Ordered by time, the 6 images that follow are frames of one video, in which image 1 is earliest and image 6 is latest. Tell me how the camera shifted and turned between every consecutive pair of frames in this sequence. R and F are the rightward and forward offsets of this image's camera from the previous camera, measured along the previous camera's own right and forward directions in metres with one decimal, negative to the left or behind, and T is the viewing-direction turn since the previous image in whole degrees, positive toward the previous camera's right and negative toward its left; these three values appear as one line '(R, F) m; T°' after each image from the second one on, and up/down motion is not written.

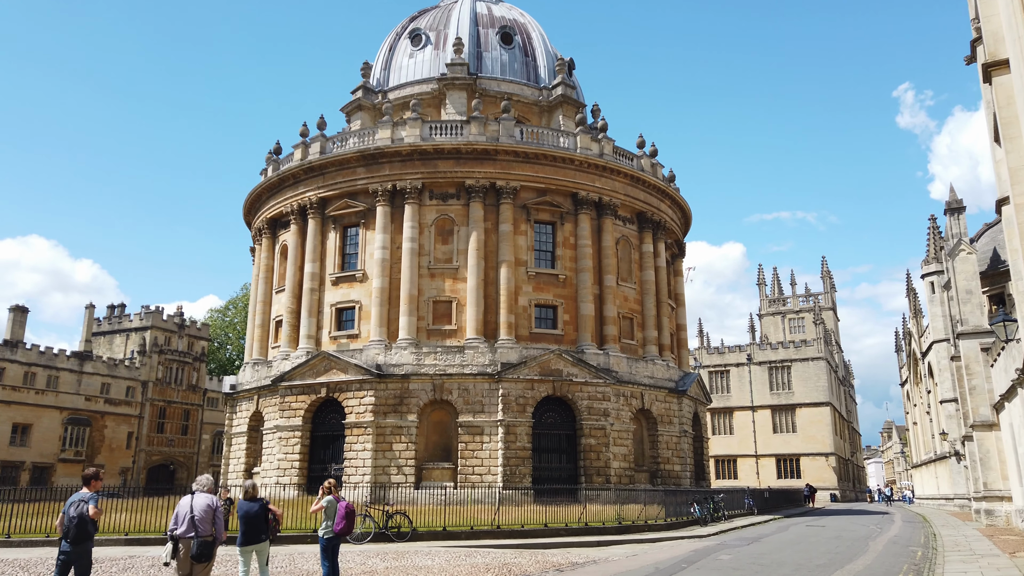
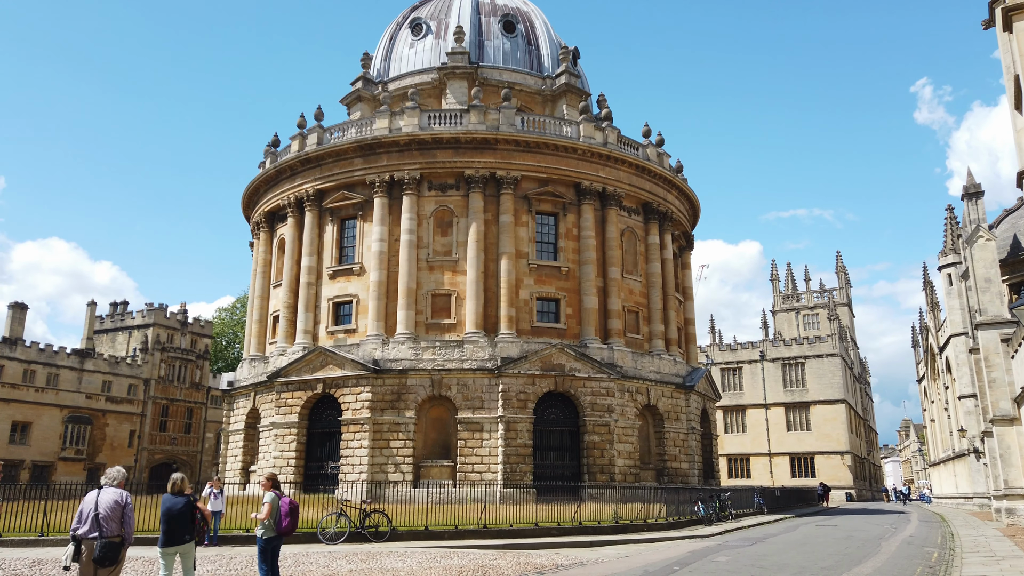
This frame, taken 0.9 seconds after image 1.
(+0.6, +1.1) m; -1°
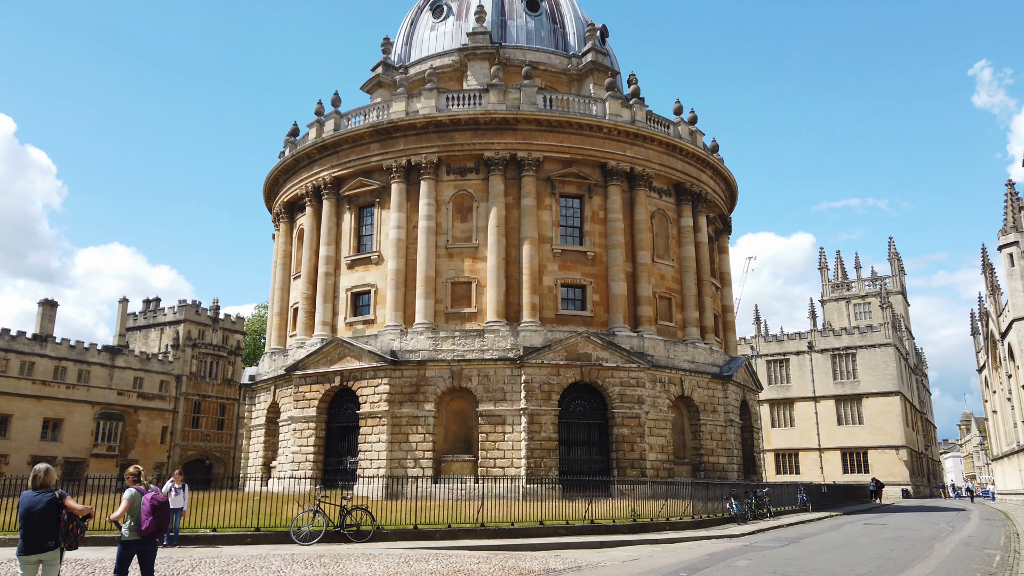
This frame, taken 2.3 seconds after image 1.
(+1.0, +1.8) m; -3°
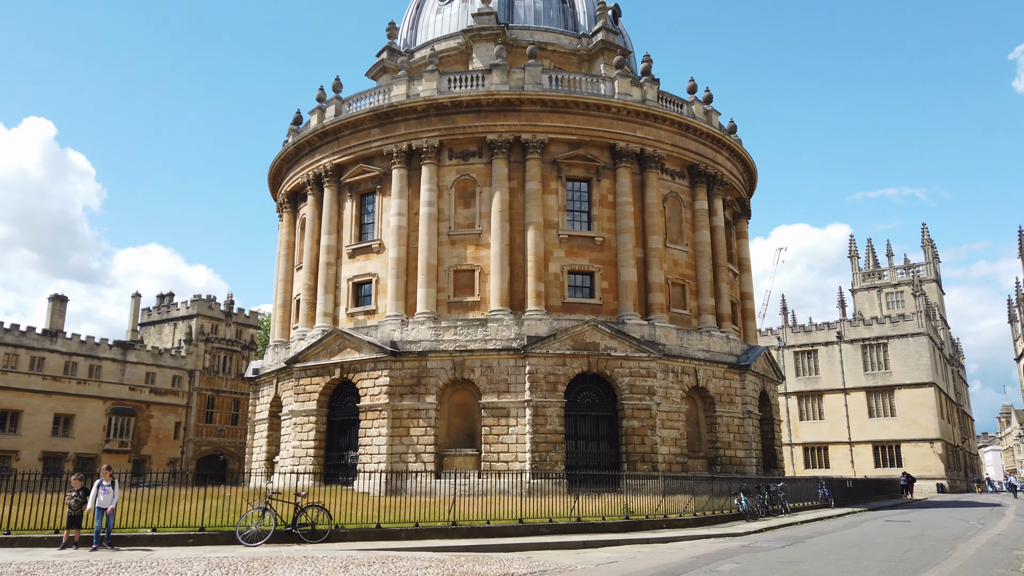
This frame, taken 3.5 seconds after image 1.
(+1.1, +1.4) m; -2°
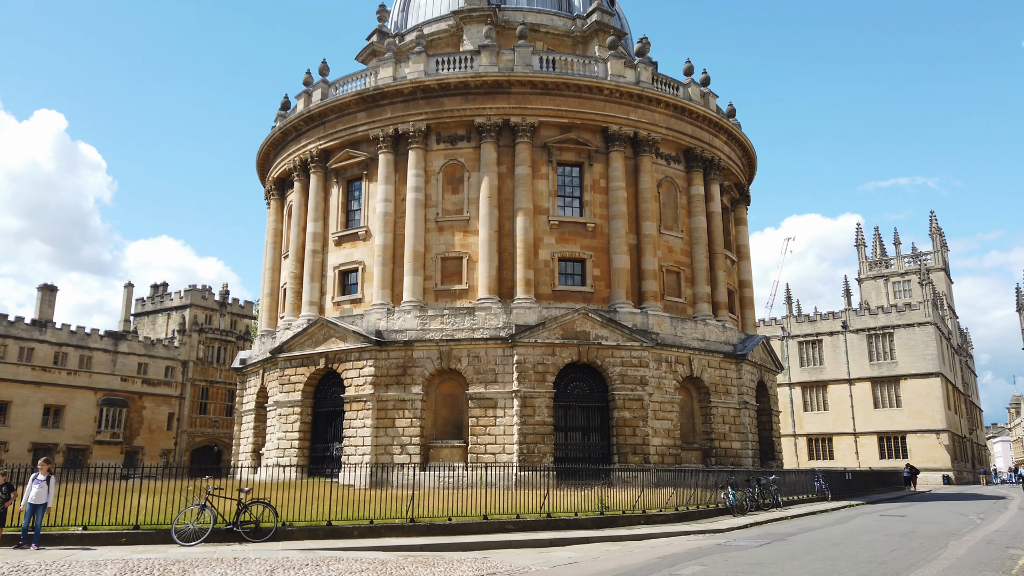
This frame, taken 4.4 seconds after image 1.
(+0.8, +0.9) m; -1°
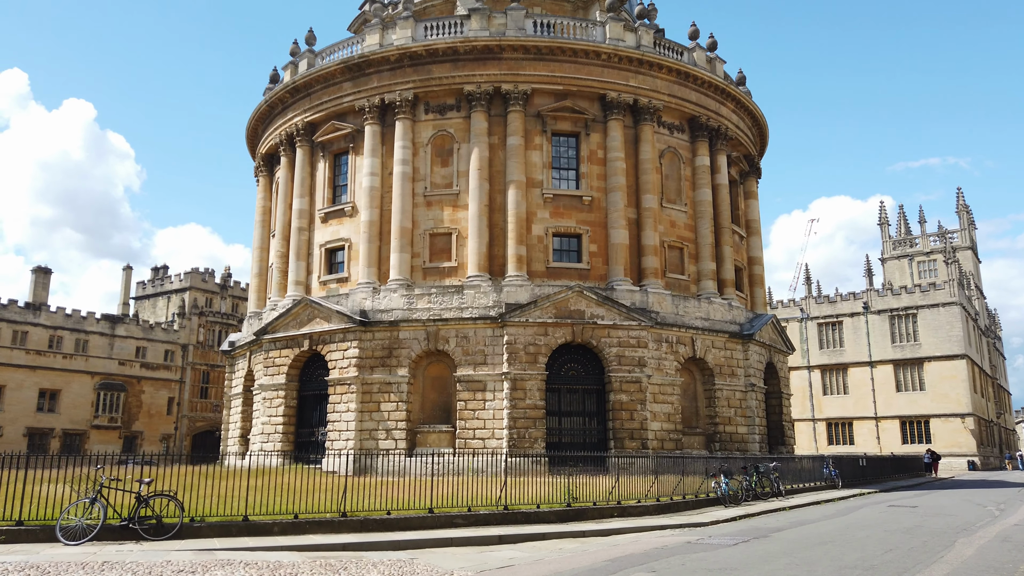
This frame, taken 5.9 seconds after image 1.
(+1.2, +1.7) m; -2°
